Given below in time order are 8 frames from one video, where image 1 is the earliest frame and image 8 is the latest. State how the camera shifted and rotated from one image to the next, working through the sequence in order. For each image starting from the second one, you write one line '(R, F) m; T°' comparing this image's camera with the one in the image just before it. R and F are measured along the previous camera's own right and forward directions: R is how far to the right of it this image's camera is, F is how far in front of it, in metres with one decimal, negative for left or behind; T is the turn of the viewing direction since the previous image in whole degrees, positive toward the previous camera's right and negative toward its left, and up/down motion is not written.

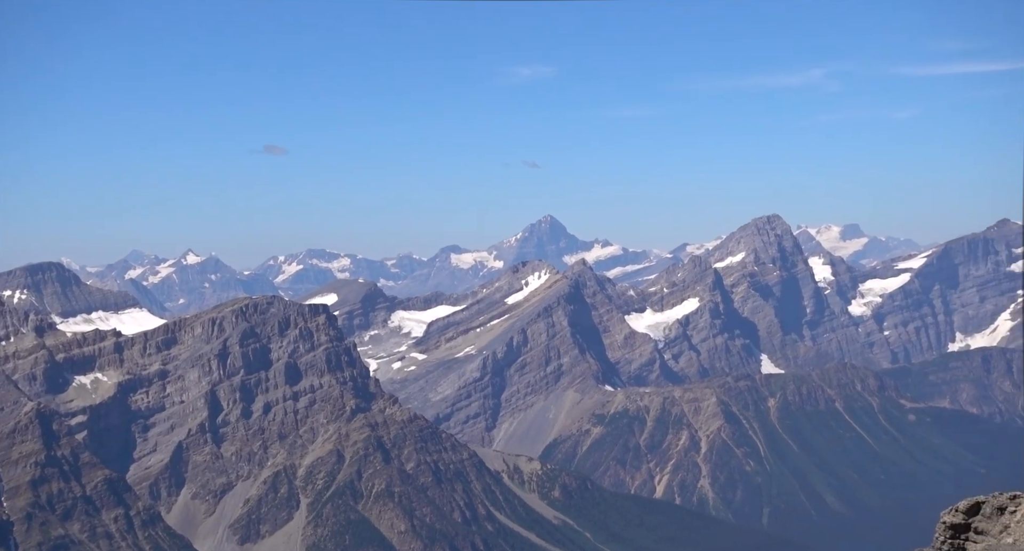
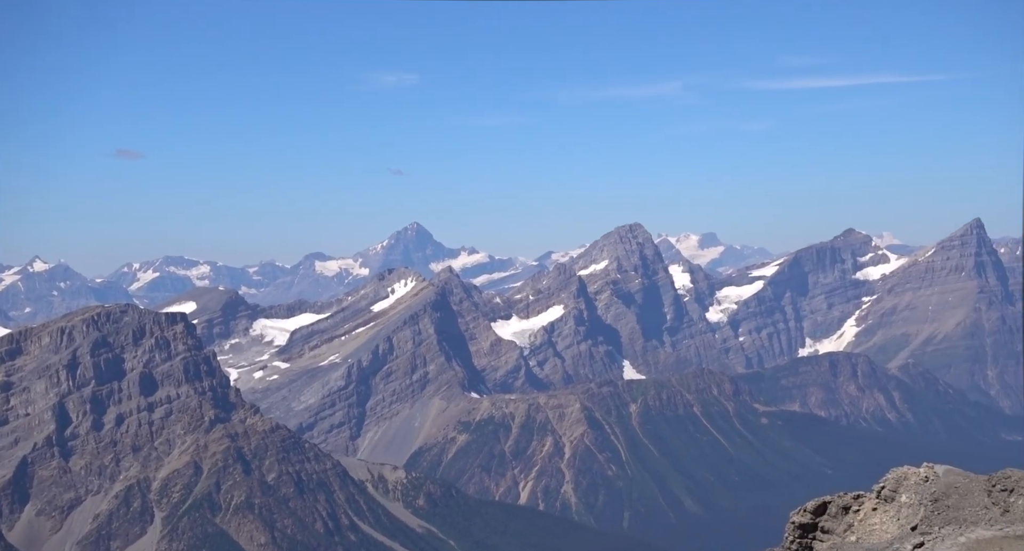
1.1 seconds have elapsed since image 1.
(+2.9, -3.0) m; +5°
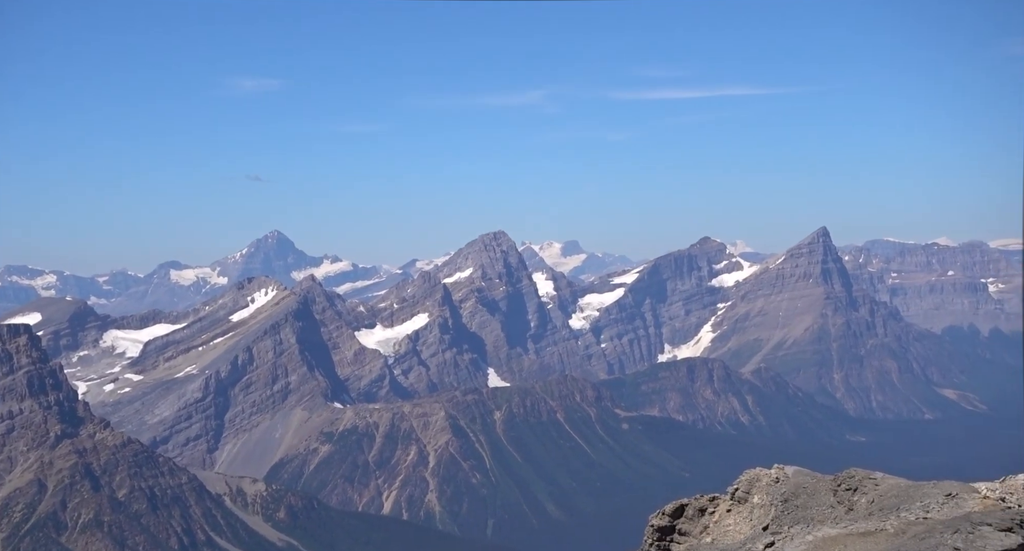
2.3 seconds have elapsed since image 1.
(+0.7, -4.6) m; +5°
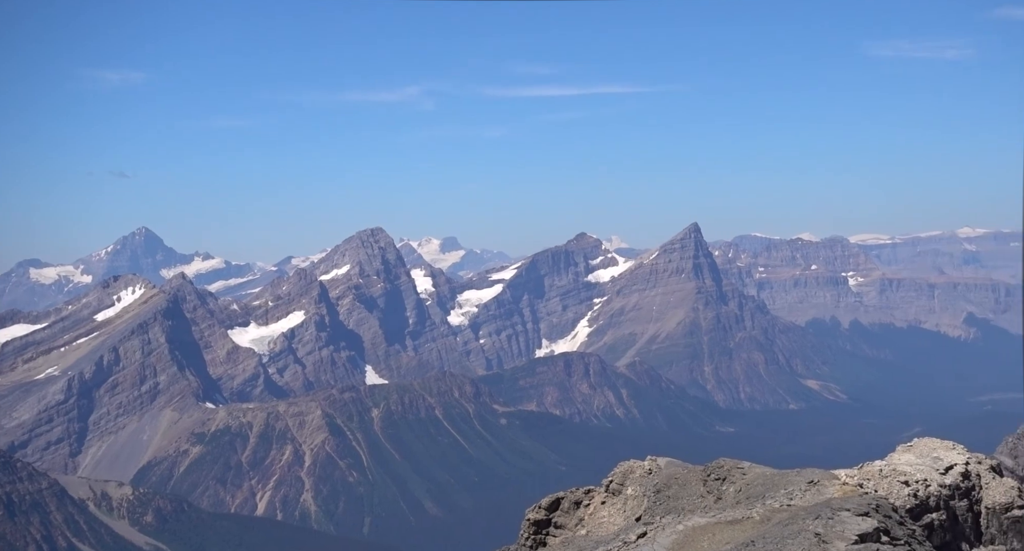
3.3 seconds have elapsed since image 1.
(+0.8, -2.4) m; +4°
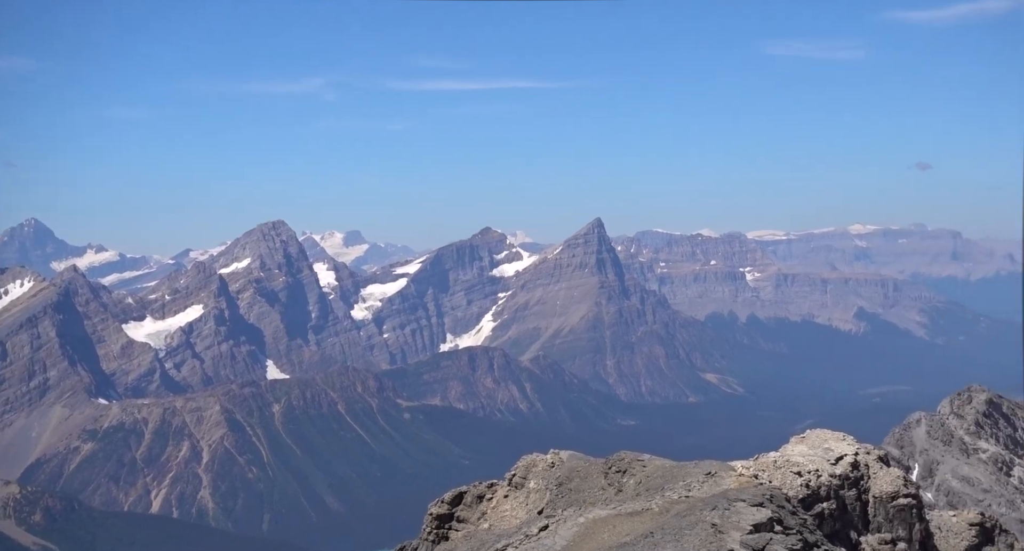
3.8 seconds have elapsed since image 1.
(+0.3, -1.6) m; +3°
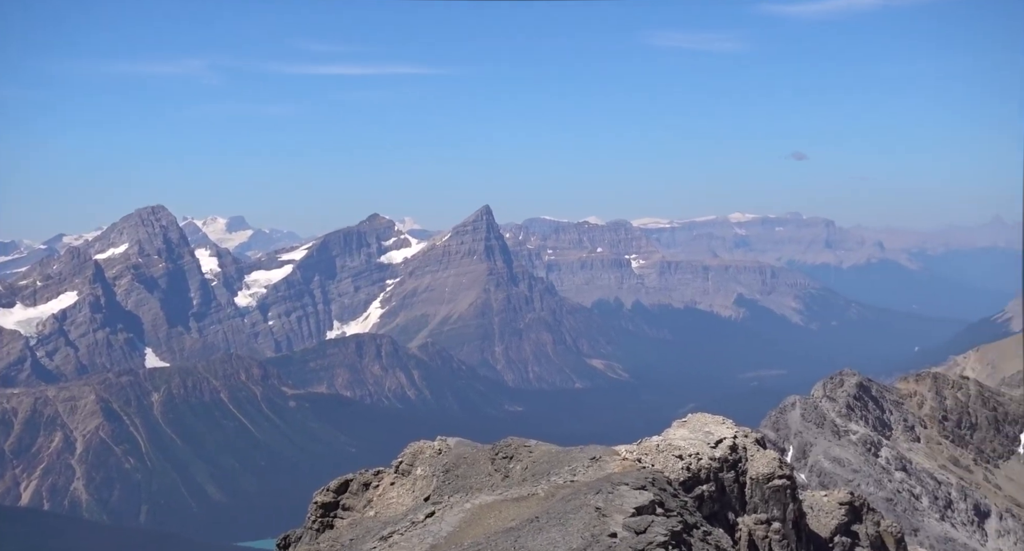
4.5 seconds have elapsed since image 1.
(+0.2, -1.4) m; +4°
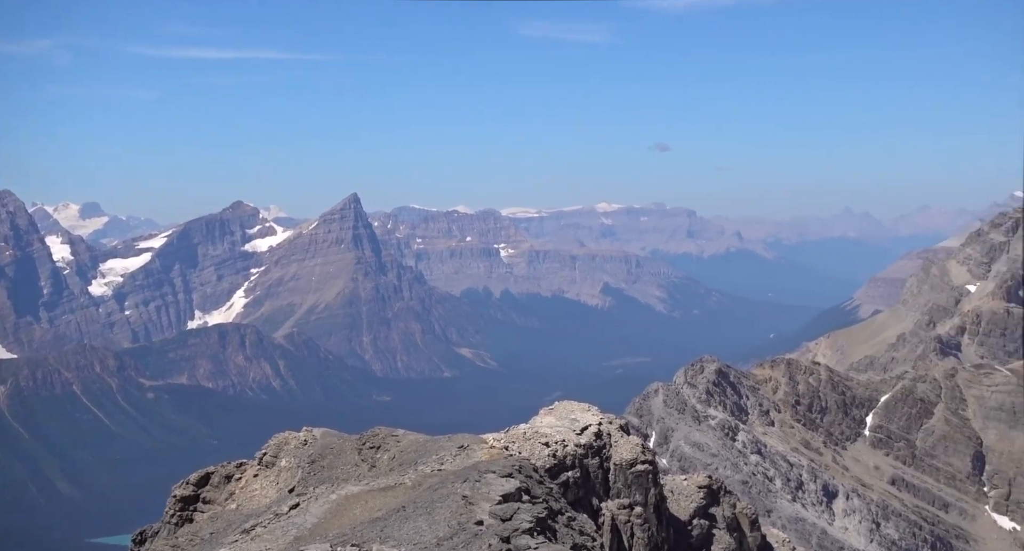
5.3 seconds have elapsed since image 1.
(+0.2, -0.6) m; +5°
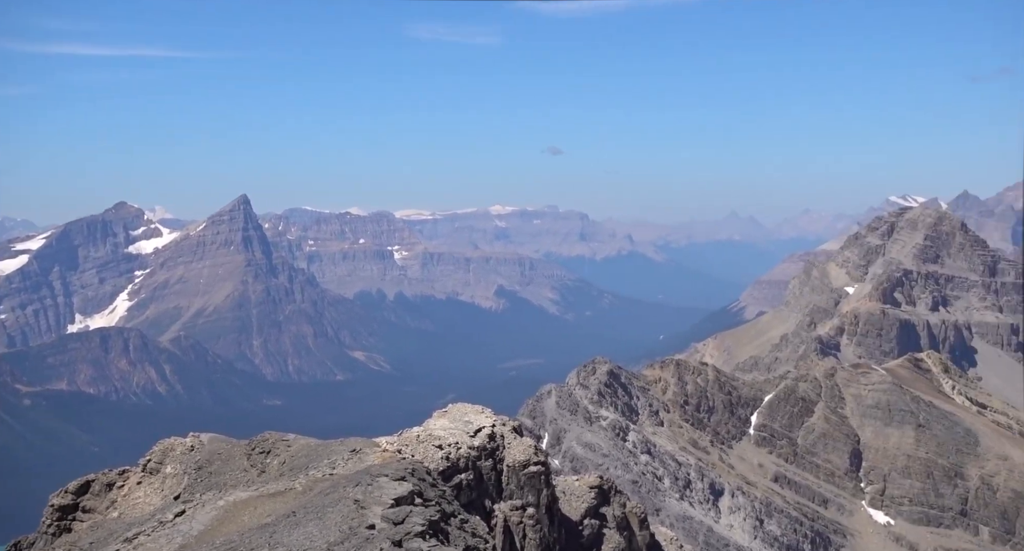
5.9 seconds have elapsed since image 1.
(+0.2, -0.1) m; +4°
